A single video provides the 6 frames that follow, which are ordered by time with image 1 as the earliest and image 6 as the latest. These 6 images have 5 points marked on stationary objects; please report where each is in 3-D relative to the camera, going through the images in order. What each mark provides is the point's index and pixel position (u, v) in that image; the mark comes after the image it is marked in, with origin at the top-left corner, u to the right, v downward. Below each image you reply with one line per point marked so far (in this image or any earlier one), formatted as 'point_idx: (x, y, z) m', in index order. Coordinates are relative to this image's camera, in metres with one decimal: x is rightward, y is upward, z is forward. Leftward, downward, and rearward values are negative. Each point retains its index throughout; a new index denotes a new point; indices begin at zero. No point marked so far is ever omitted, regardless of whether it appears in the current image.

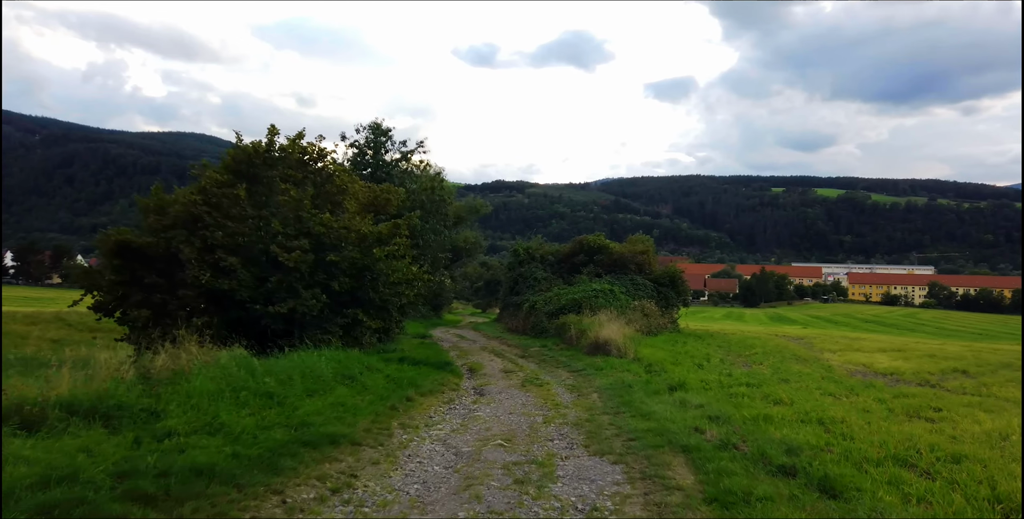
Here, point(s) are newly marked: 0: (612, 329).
0: (+2.1, -1.5, +15.4) m
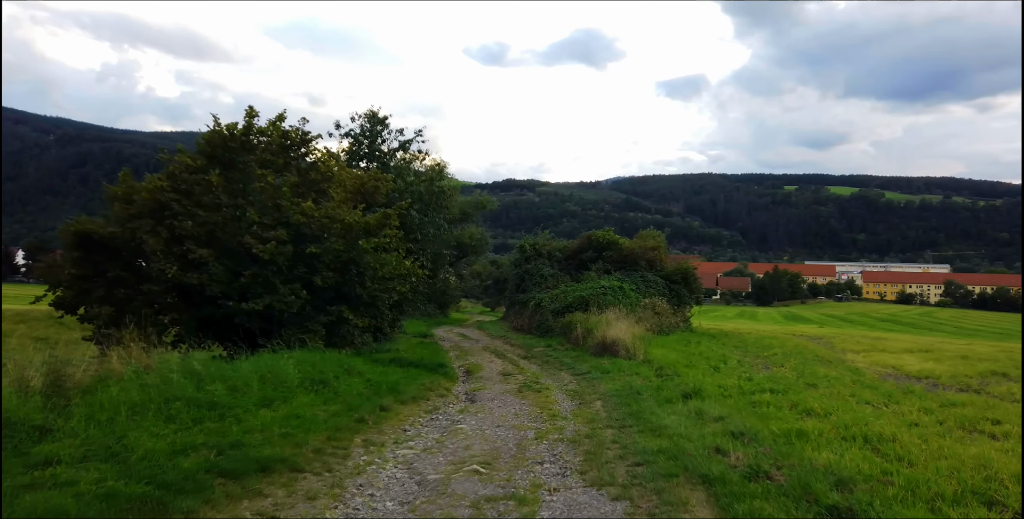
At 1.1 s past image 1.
0: (+2.2, -1.4, +14.8) m
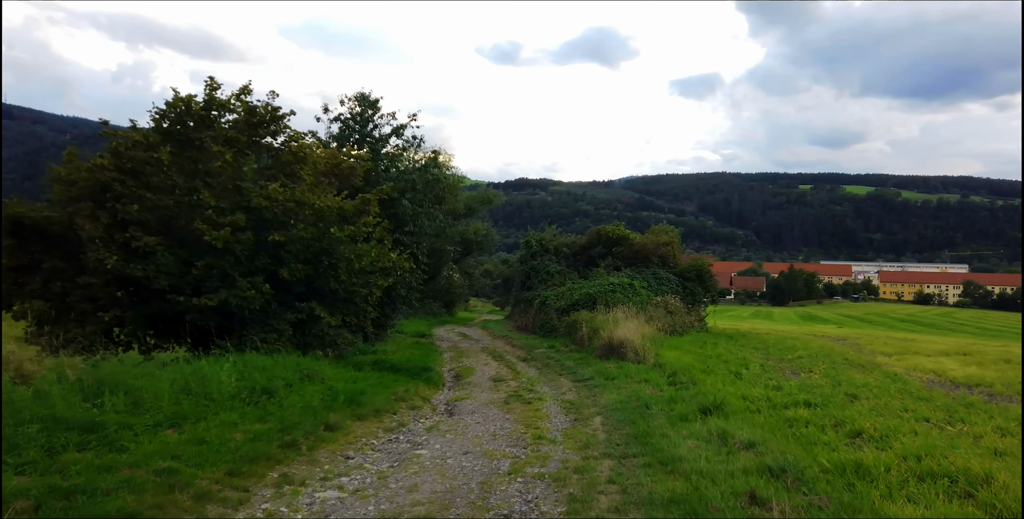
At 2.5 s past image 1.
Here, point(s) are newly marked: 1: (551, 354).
0: (+2.3, -1.3, +13.9) m
1: (+0.8, -2.0, +15.0) m
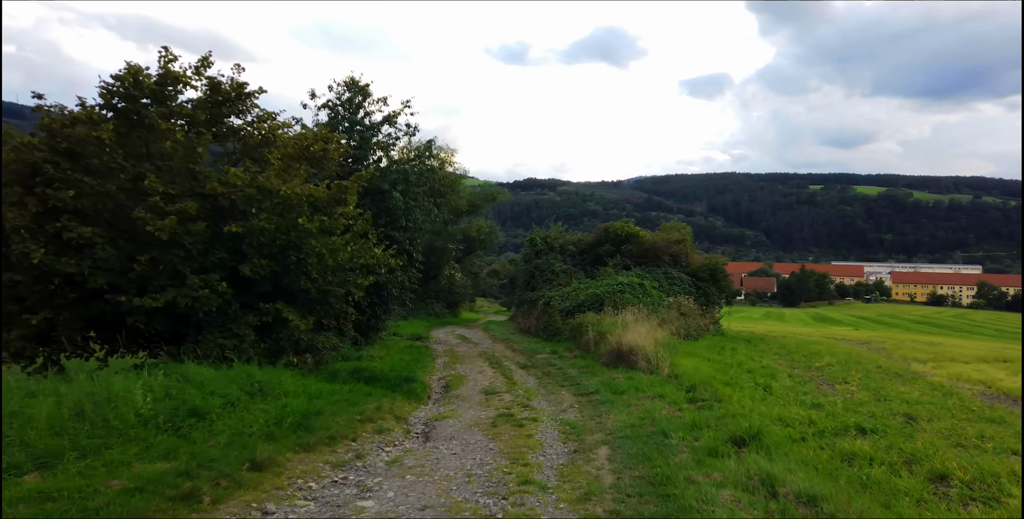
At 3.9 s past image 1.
0: (+2.3, -1.3, +13.1) m
1: (+0.8, -2.0, +14.3) m
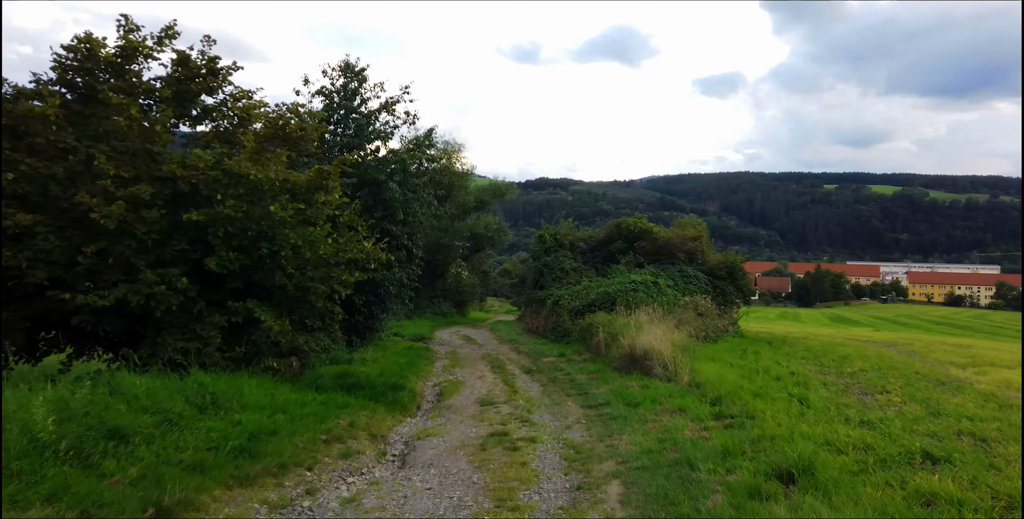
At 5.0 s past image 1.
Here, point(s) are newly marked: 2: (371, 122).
0: (+2.4, -1.2, +12.5) m
1: (+1.0, -1.9, +13.6) m
2: (-2.9, +2.8, +15.1) m
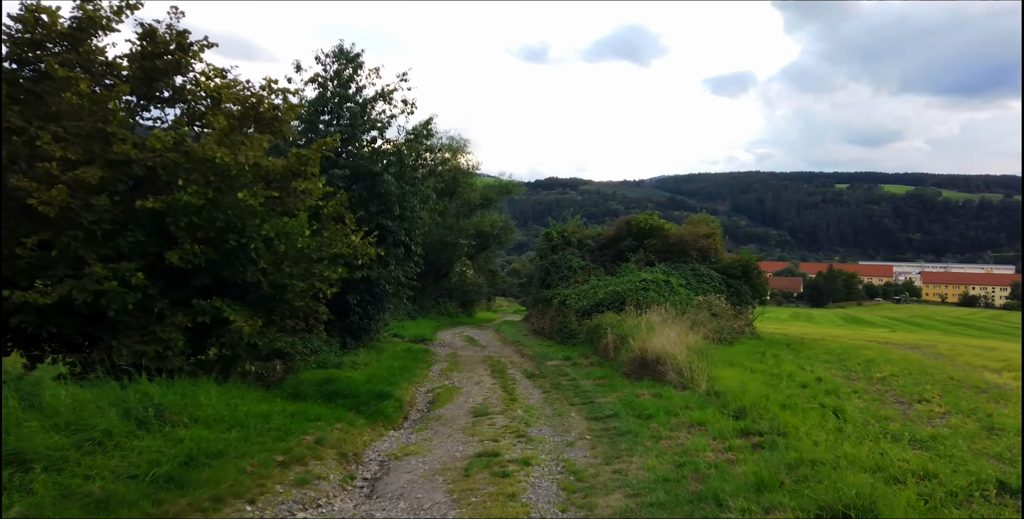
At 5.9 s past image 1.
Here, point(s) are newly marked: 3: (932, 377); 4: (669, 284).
0: (+2.5, -1.2, +11.9) m
1: (+1.1, -1.9, +13.1) m
2: (-2.7, +2.8, +14.7) m
3: (+5.6, -1.6, +10.0) m
4: (+4.0, -0.7, +18.7) m
